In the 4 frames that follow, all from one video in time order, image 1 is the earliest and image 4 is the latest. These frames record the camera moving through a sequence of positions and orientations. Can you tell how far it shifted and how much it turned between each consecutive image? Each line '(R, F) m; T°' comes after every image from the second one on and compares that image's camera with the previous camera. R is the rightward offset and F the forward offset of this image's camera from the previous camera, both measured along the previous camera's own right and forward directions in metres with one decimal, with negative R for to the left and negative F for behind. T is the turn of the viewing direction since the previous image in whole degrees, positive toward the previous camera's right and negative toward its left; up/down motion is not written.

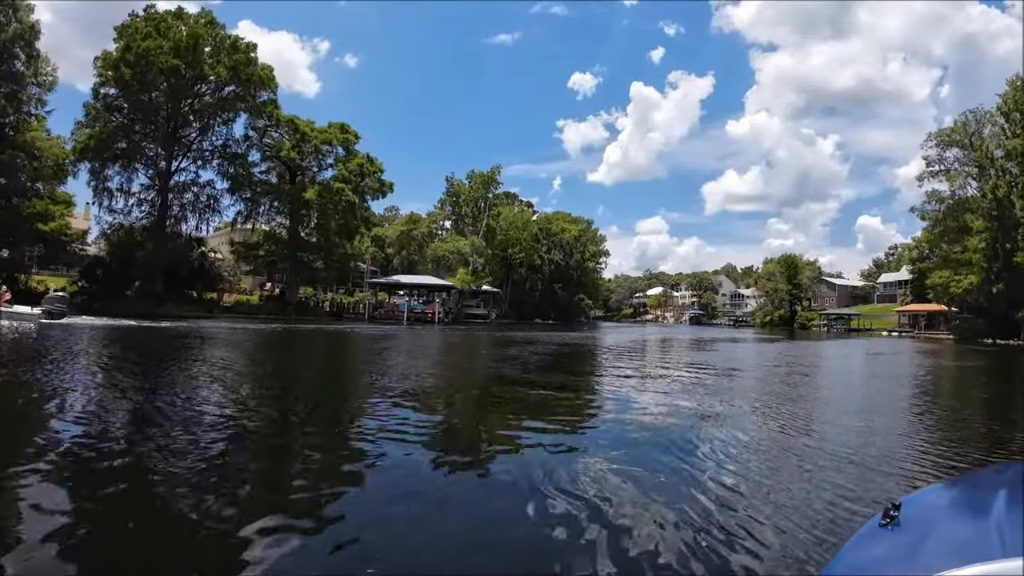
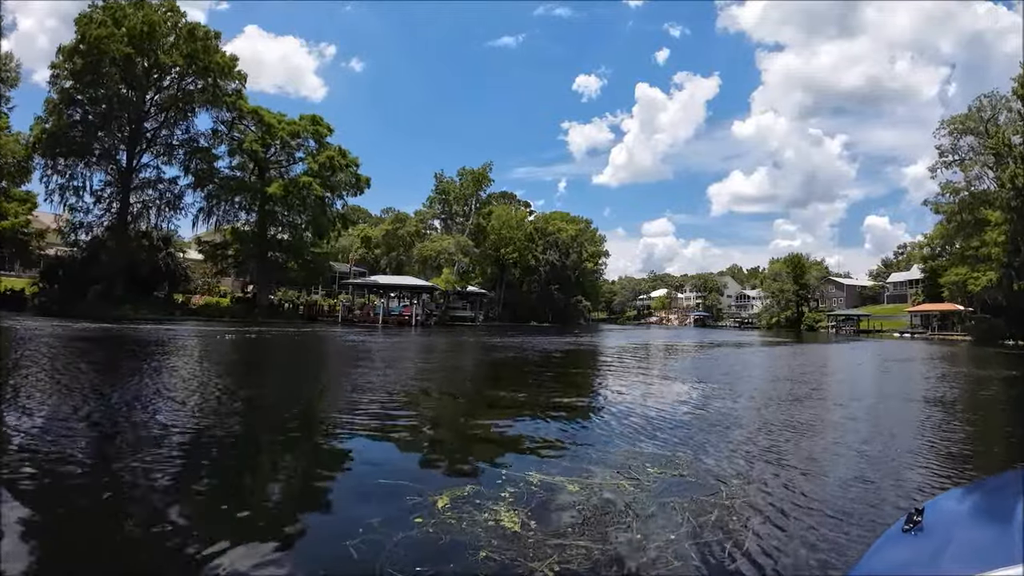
(+0.5, +0.9) m; -1°
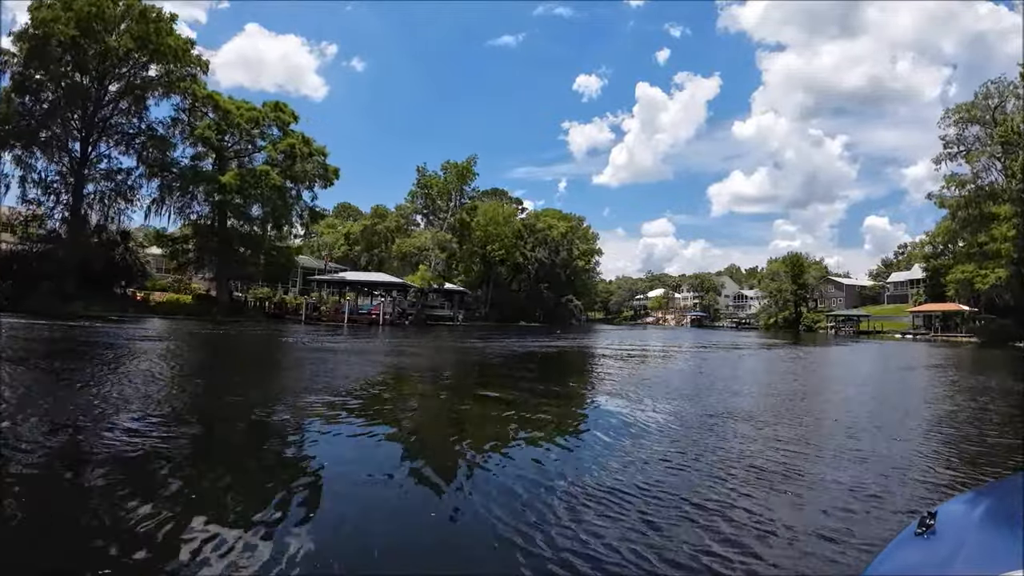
(+0.5, +0.8) m; 0°
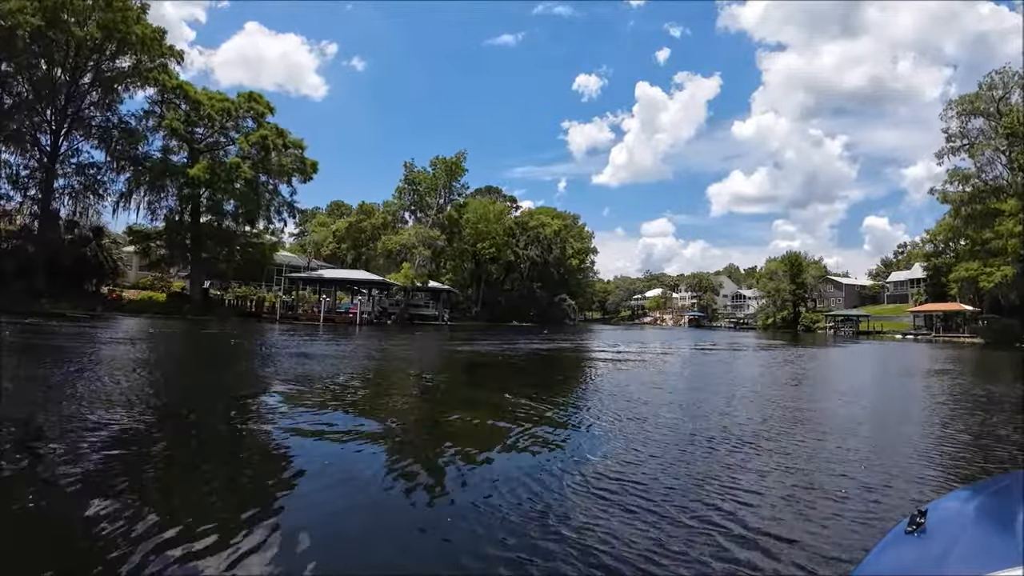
(+0.3, +0.5) m; 0°
